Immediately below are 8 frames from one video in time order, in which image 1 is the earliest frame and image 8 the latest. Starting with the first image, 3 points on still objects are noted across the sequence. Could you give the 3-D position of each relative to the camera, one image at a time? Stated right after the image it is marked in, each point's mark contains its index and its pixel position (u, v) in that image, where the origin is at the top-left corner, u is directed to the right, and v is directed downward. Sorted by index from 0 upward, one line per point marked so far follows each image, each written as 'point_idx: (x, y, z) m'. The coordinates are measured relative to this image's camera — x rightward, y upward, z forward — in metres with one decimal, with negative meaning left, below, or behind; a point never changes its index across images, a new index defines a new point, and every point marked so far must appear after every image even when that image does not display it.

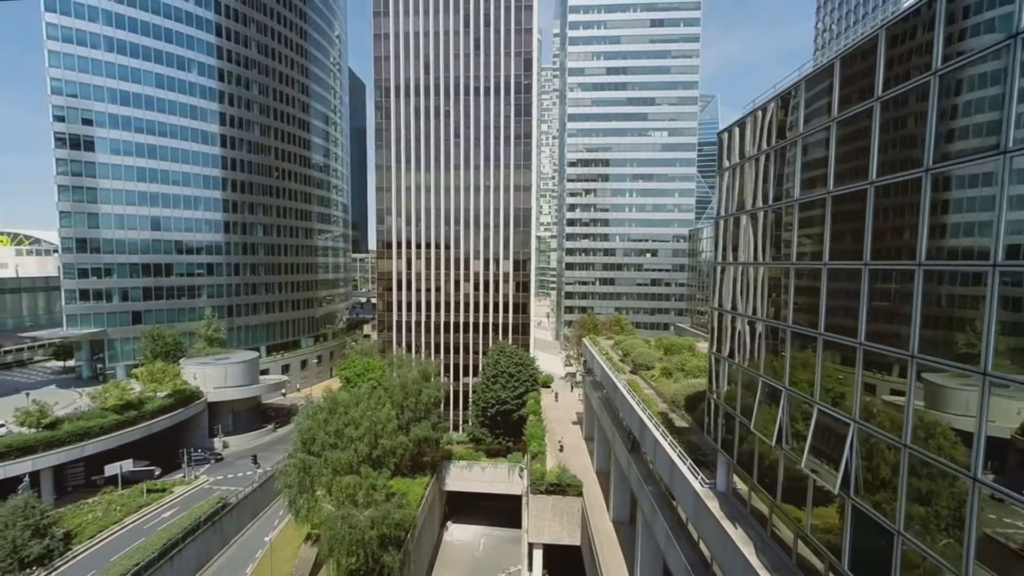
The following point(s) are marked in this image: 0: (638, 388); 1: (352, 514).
0: (+5.5, -4.2, +18.8) m
1: (-6.9, -9.7, +19.4) m
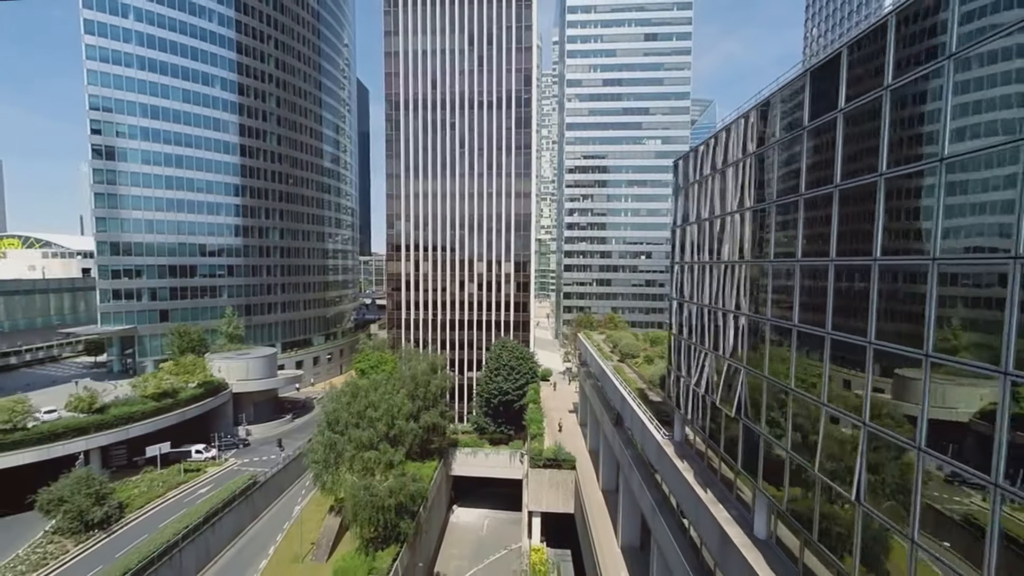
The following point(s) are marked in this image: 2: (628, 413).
0: (+5.5, -4.1, +21.5) m
1: (-6.8, -9.6, +22.1) m
2: (+4.8, -5.0, +18.1) m
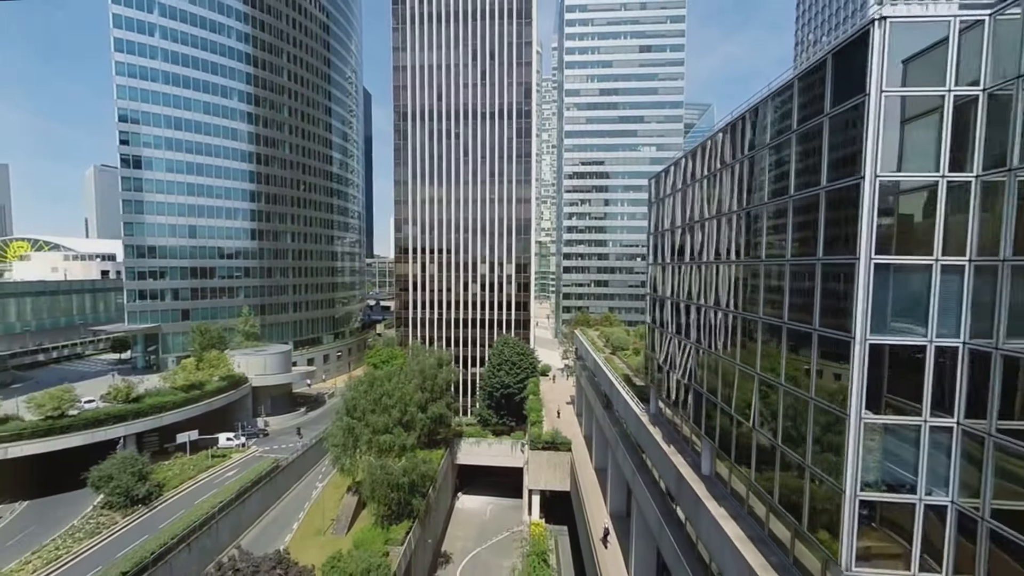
0: (+5.6, -4.0, +23.9) m
1: (-6.7, -9.6, +24.6) m
2: (+4.9, -5.0, +20.5) m
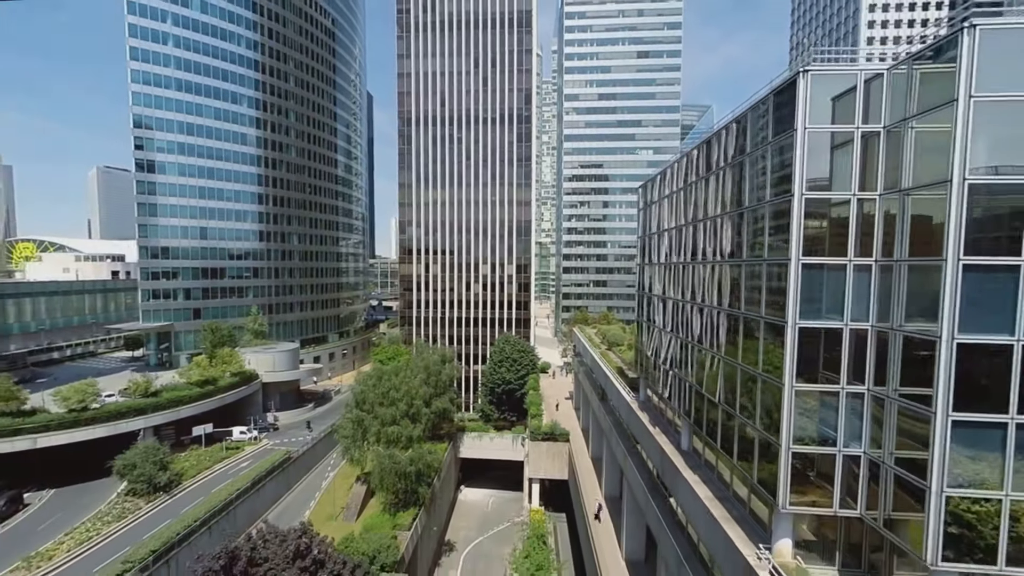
0: (+5.7, -4.0, +25.3) m
1: (-6.7, -9.5, +25.9) m
2: (+5.0, -4.9, +21.9) m
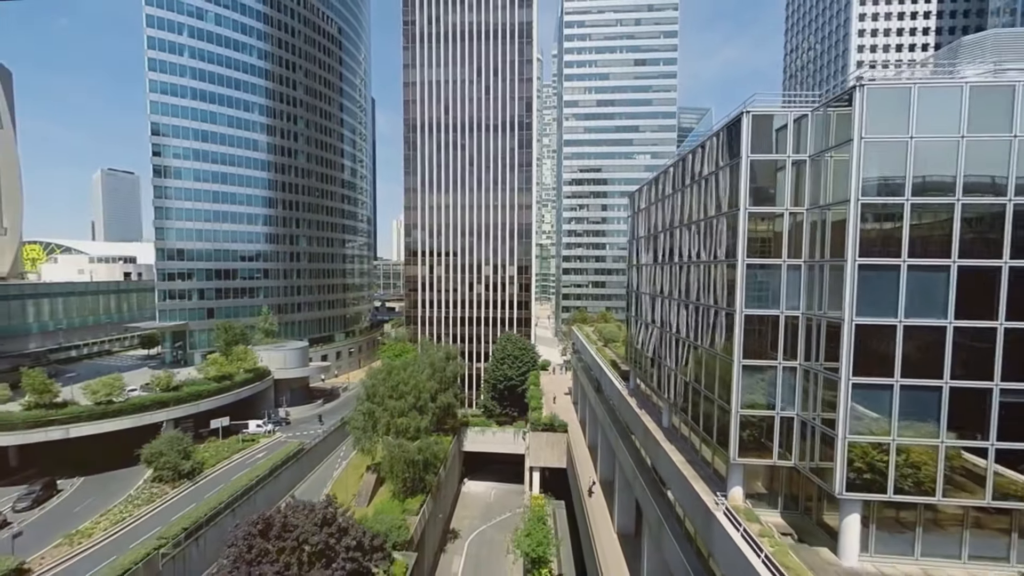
0: (+5.8, -4.0, +27.0) m
1: (-6.6, -9.5, +27.7) m
2: (+5.1, -4.9, +23.6) m
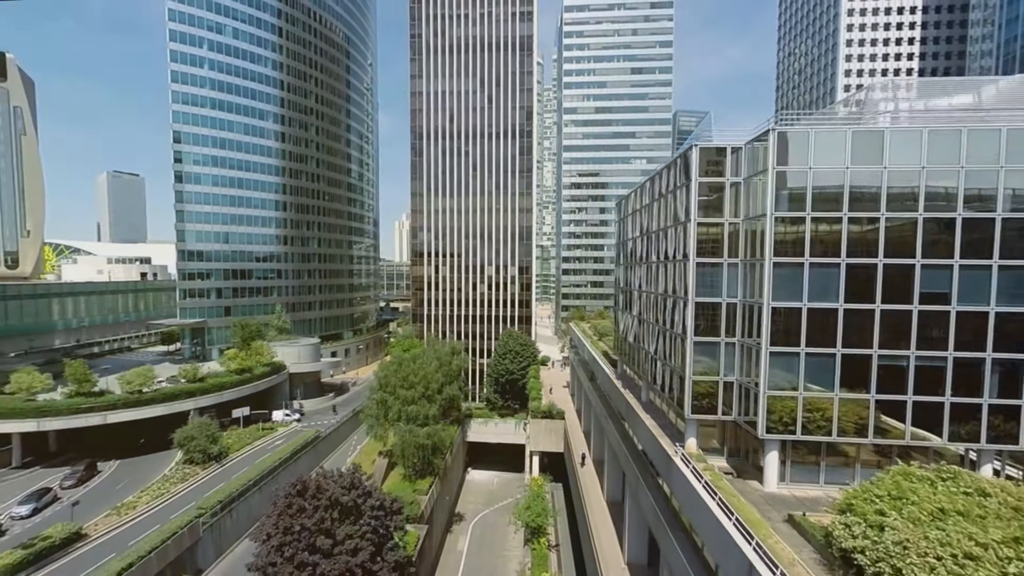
0: (+5.9, -3.9, +29.4) m
1: (-6.5, -9.4, +30.1) m
2: (+5.2, -4.8, +26.0) m
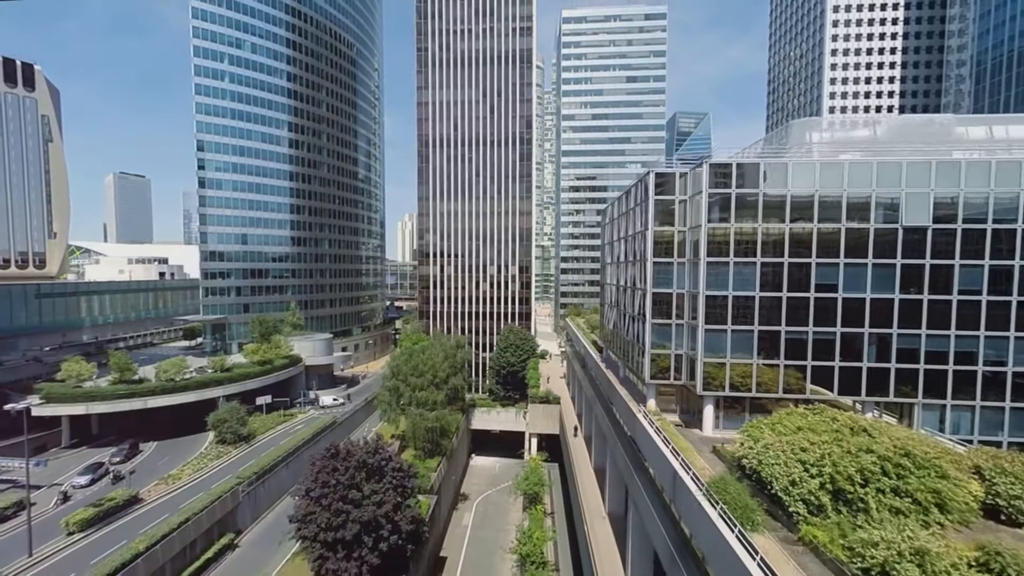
0: (+5.9, -3.7, +32.6) m
1: (-6.4, -9.2, +33.3) m
2: (+5.2, -4.6, +29.2) m
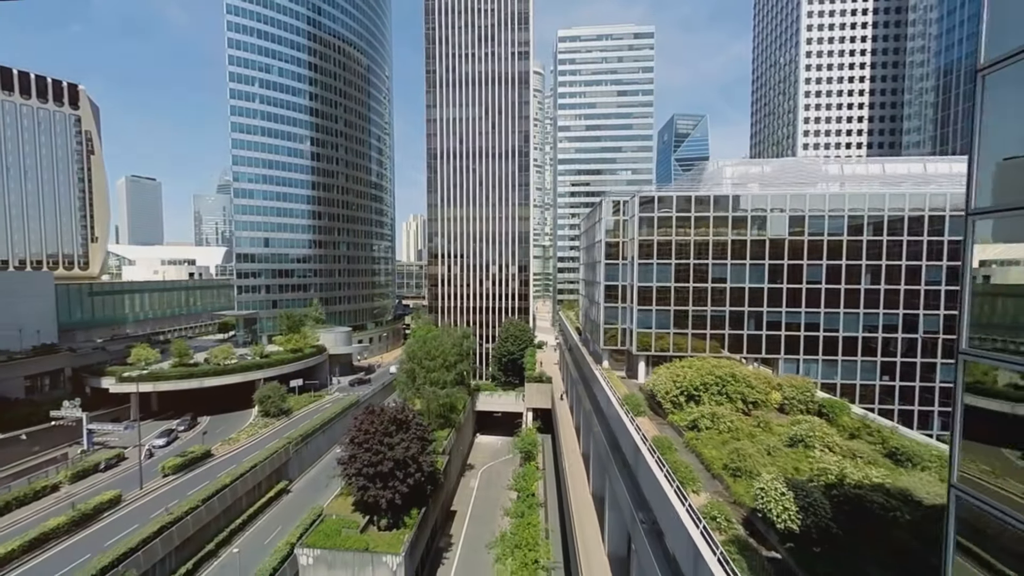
0: (+5.8, -3.3, +38.4) m
1: (-6.5, -8.9, +39.2) m
2: (+5.0, -4.2, +35.0) m
